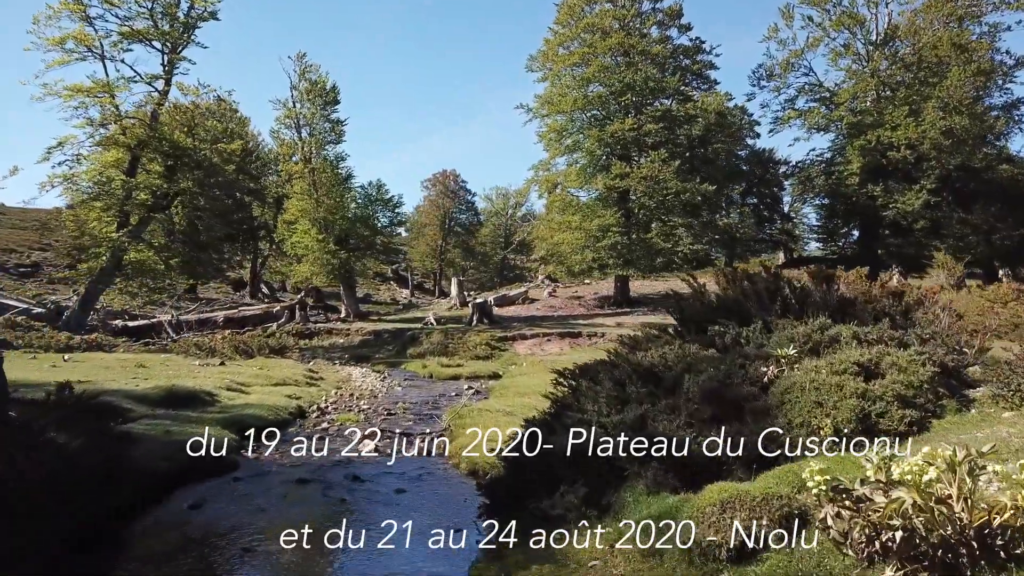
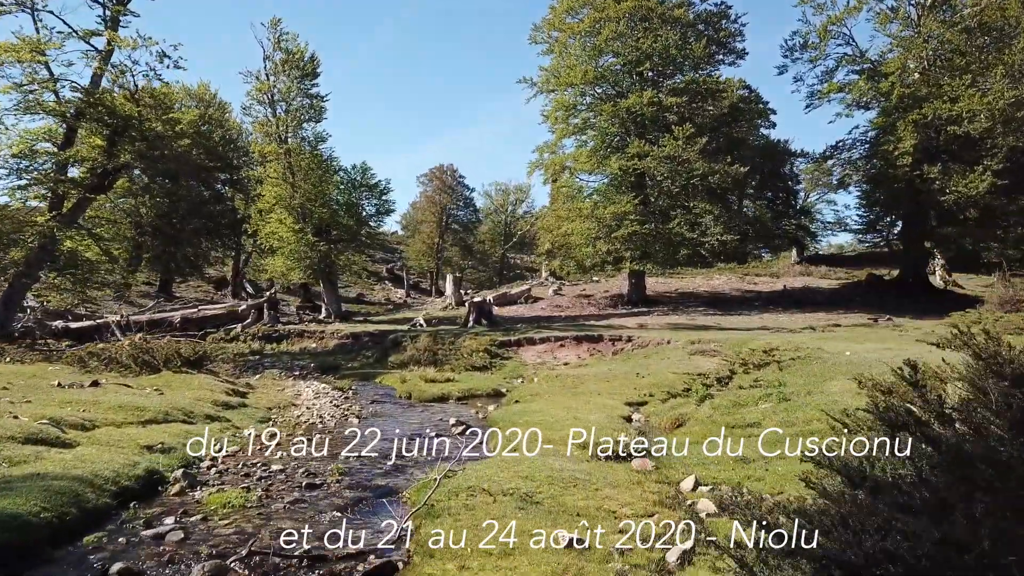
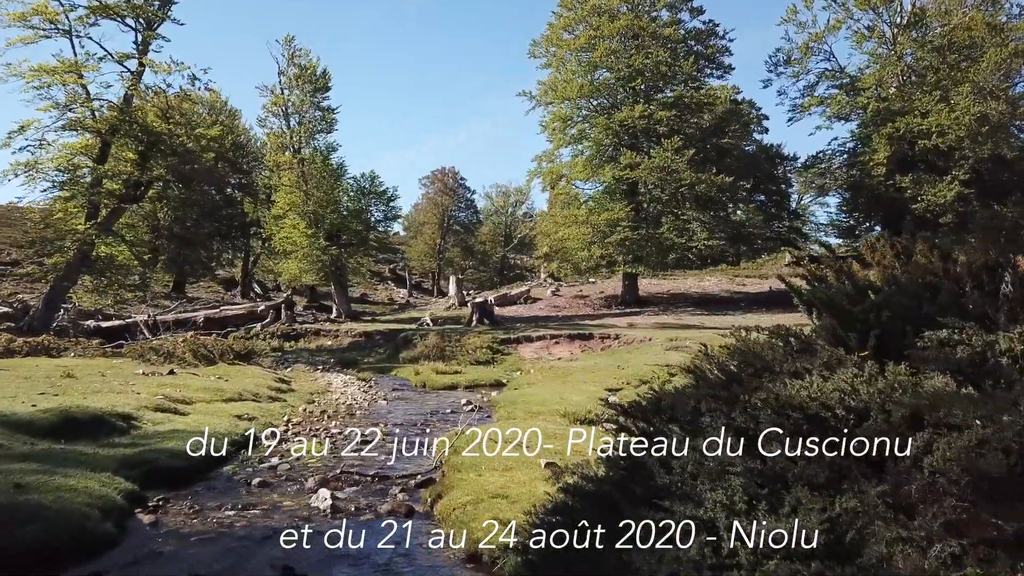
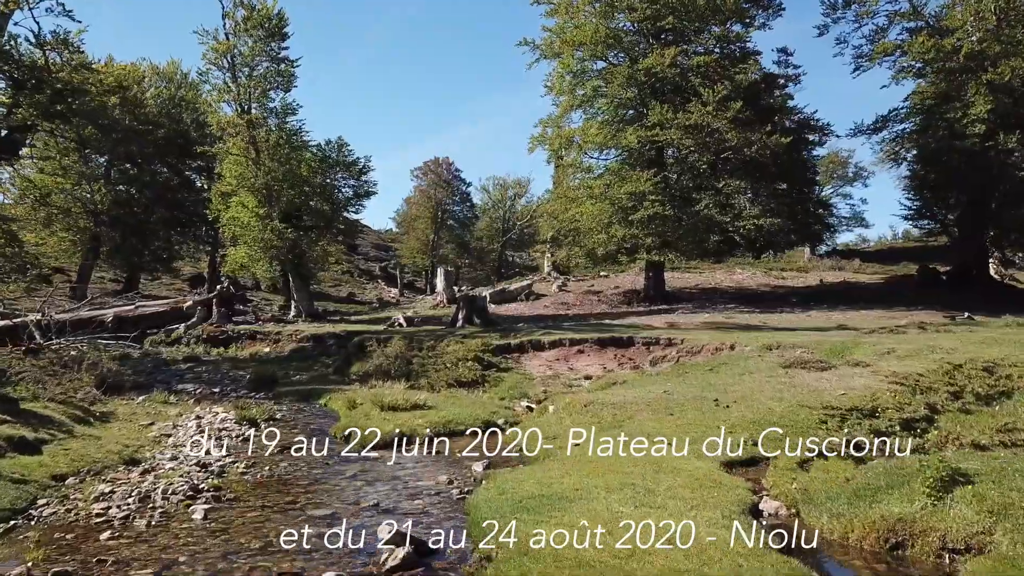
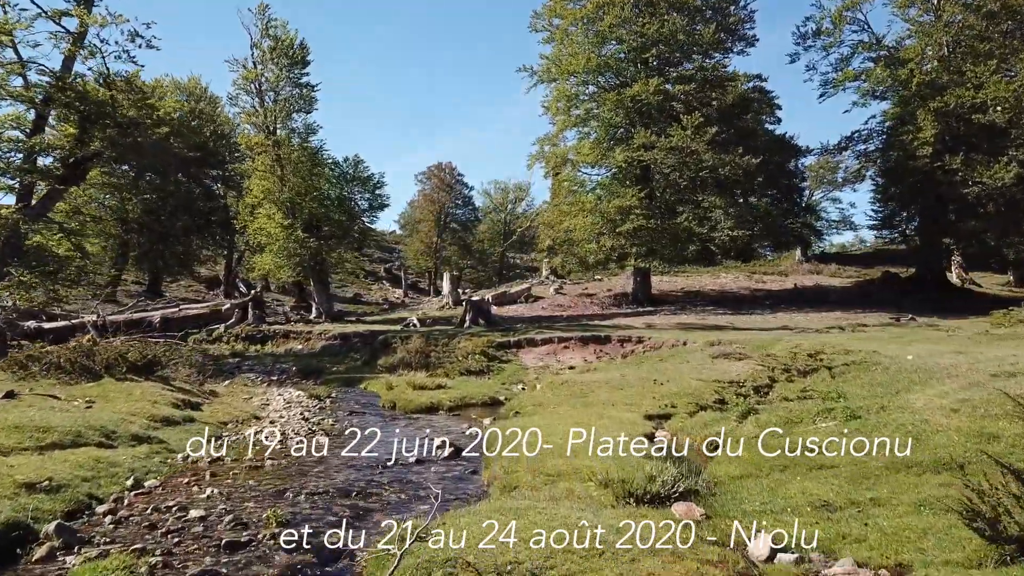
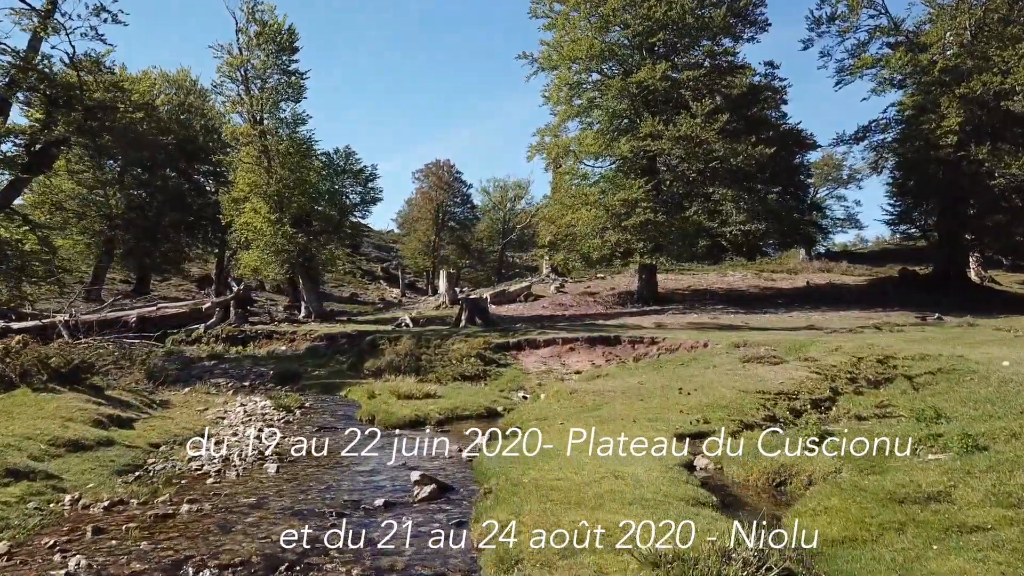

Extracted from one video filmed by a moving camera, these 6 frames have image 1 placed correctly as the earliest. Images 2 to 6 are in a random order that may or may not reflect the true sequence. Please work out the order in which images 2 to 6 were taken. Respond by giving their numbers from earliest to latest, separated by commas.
3, 2, 5, 6, 4
